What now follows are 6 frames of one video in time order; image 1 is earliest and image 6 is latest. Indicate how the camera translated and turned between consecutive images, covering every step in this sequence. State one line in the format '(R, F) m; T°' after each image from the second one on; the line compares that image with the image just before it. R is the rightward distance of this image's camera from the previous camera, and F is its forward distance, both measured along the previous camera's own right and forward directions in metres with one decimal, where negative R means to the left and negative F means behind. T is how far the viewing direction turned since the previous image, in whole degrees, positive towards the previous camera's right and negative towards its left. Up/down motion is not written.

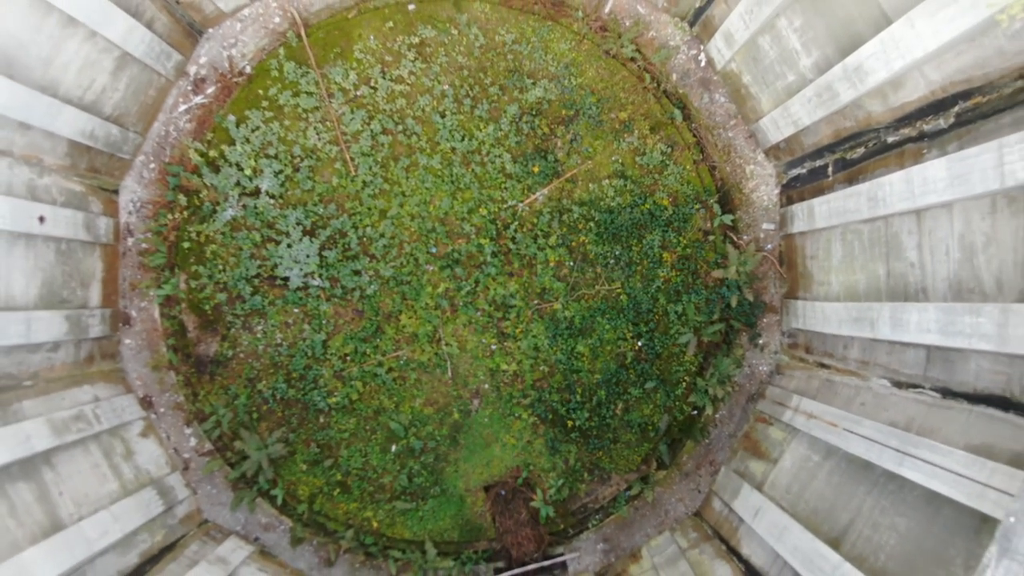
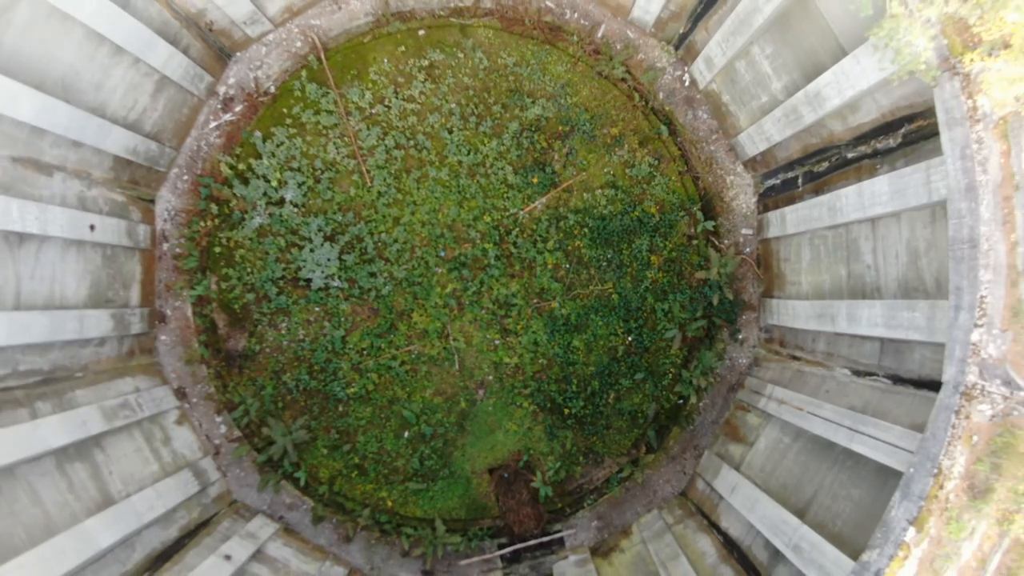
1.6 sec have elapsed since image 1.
(0.0, -0.8) m; 0°
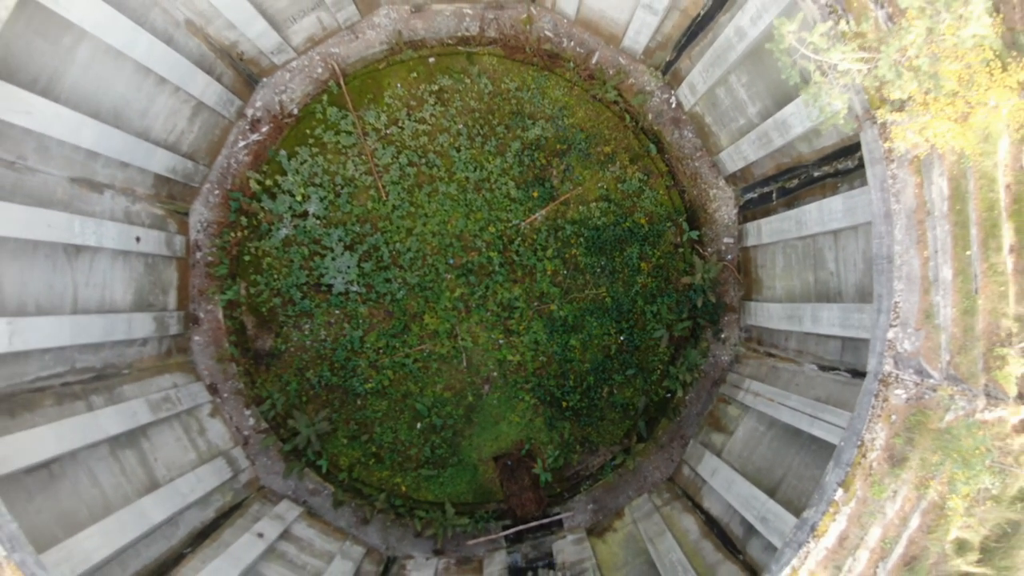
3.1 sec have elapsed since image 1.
(0.0, -0.9) m; 0°
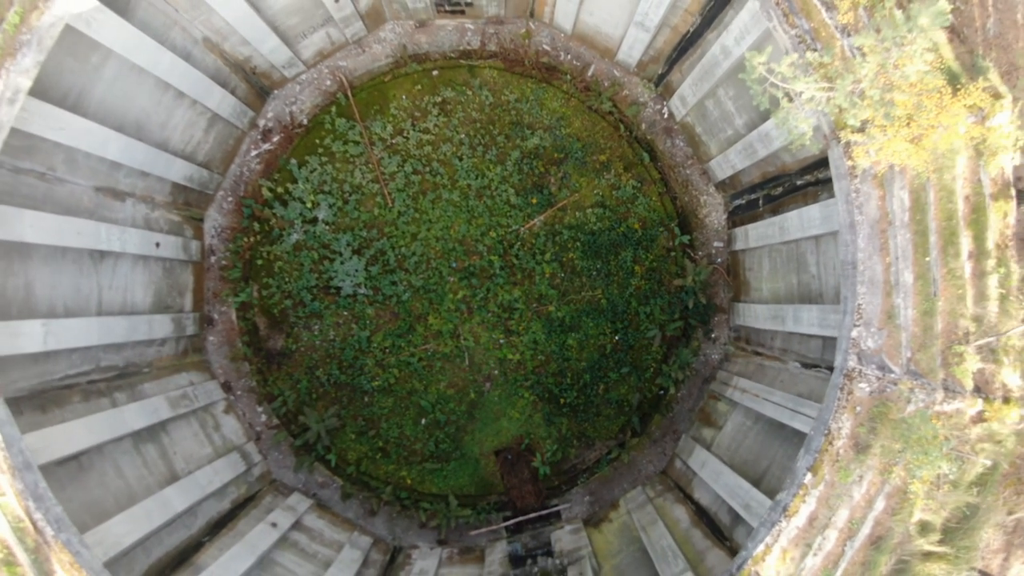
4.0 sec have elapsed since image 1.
(0.0, -0.5) m; 0°
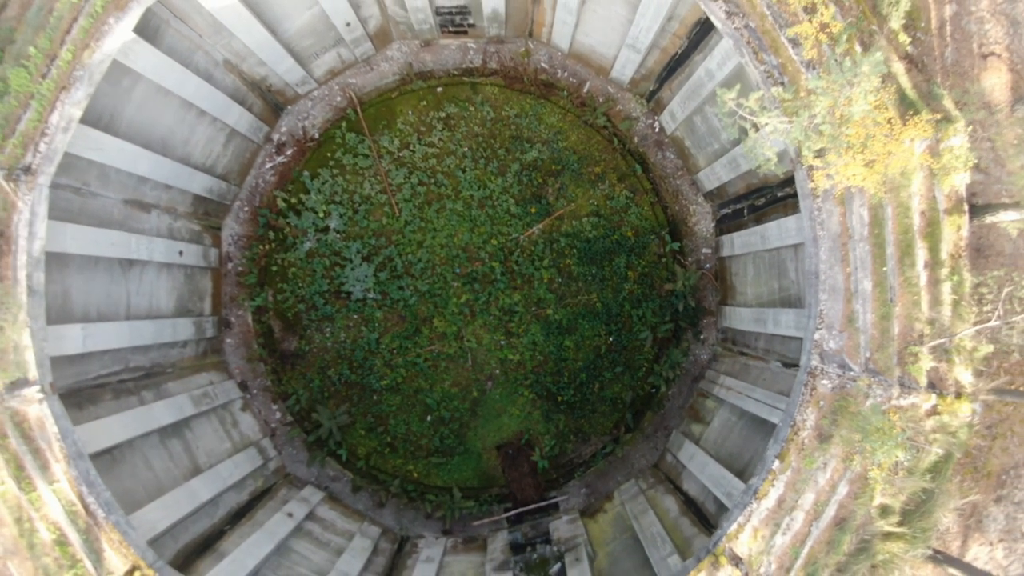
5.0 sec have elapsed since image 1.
(0.0, -0.6) m; 0°
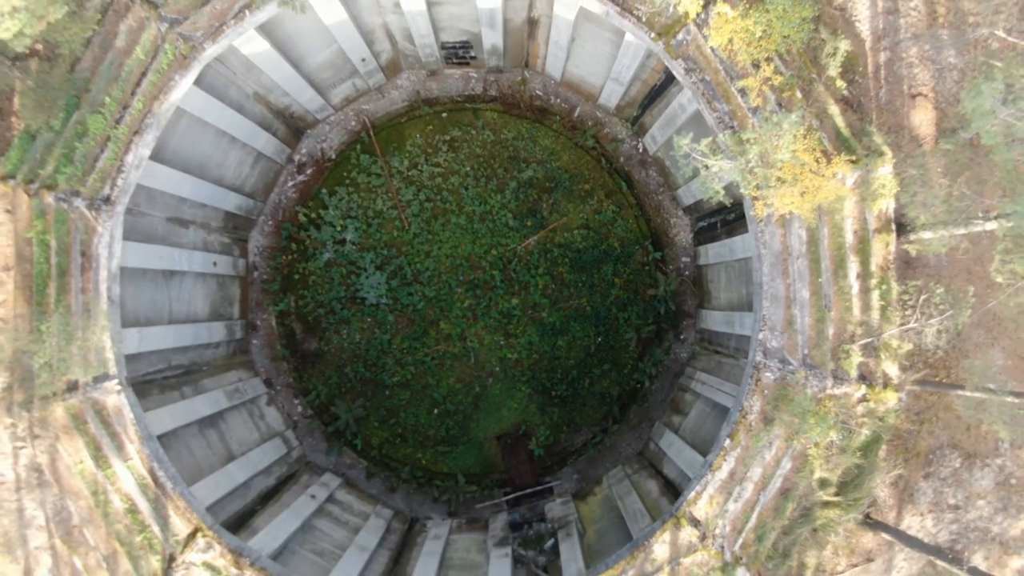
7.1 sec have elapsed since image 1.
(0.0, -1.2) m; 0°
